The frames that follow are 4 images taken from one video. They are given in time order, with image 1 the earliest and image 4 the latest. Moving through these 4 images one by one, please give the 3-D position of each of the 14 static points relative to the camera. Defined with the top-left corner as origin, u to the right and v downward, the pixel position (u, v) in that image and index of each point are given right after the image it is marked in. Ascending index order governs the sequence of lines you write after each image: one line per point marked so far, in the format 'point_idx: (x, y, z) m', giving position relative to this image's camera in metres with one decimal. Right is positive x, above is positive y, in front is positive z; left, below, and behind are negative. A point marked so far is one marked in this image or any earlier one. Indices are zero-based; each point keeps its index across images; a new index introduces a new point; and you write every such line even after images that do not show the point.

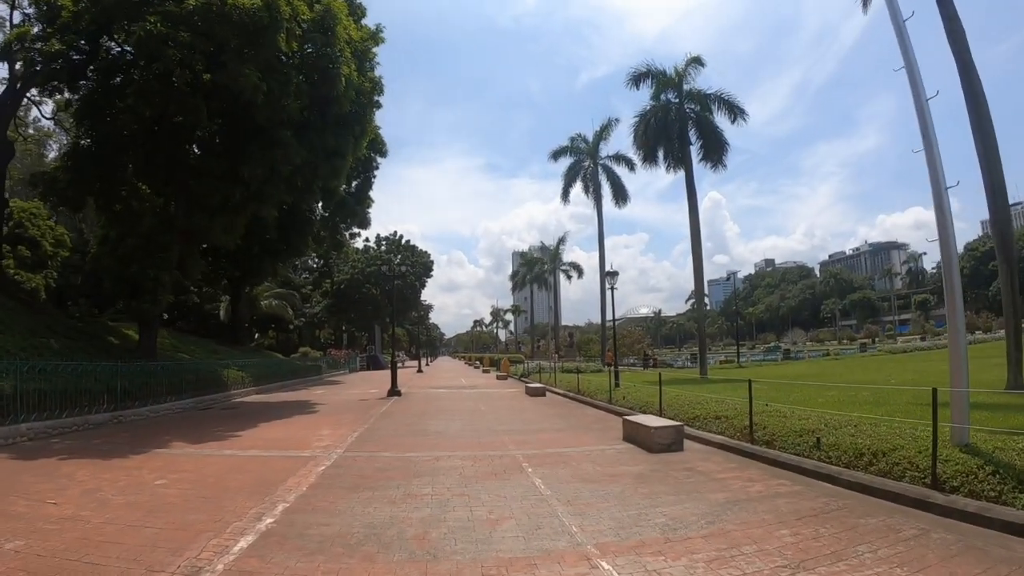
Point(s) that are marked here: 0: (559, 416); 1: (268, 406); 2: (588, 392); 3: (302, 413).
0: (+0.9, -2.5, +12.2) m
1: (-6.8, -3.3, +17.1) m
2: (+1.9, -2.7, +15.8) m
3: (-5.0, -3.0, +14.6) m
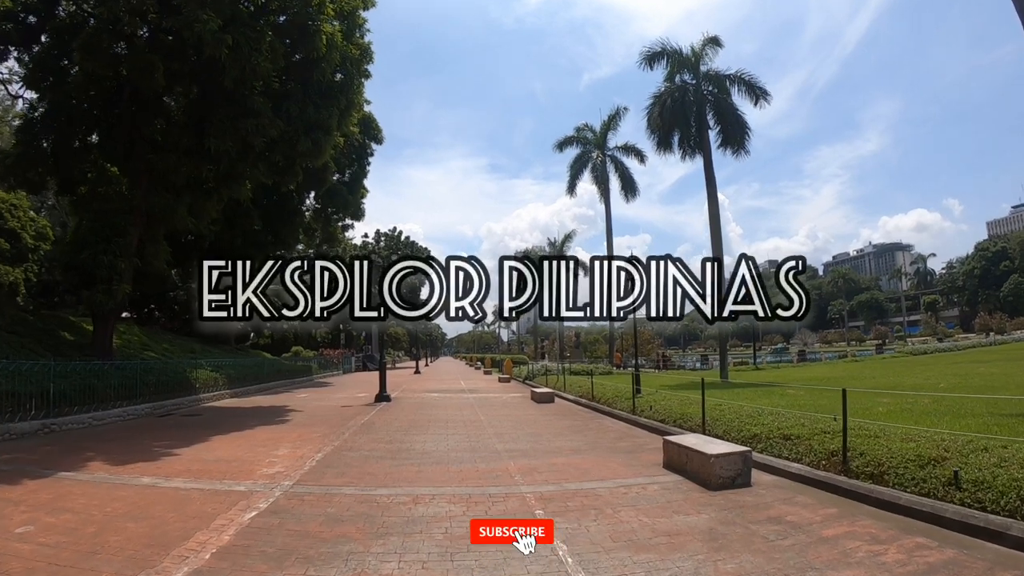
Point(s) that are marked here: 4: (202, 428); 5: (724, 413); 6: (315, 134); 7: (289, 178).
0: (+1.0, -2.3, +10.0) m
1: (-6.7, -3.0, +14.8) m
2: (+2.0, -2.4, +13.6) m
3: (-4.9, -2.7, +12.4) m
4: (-6.1, -2.8, +12.1) m
5: (+3.4, -2.0, +9.7) m
6: (-5.5, +4.3, +17.1) m
7: (-6.6, +3.2, +18.3) m
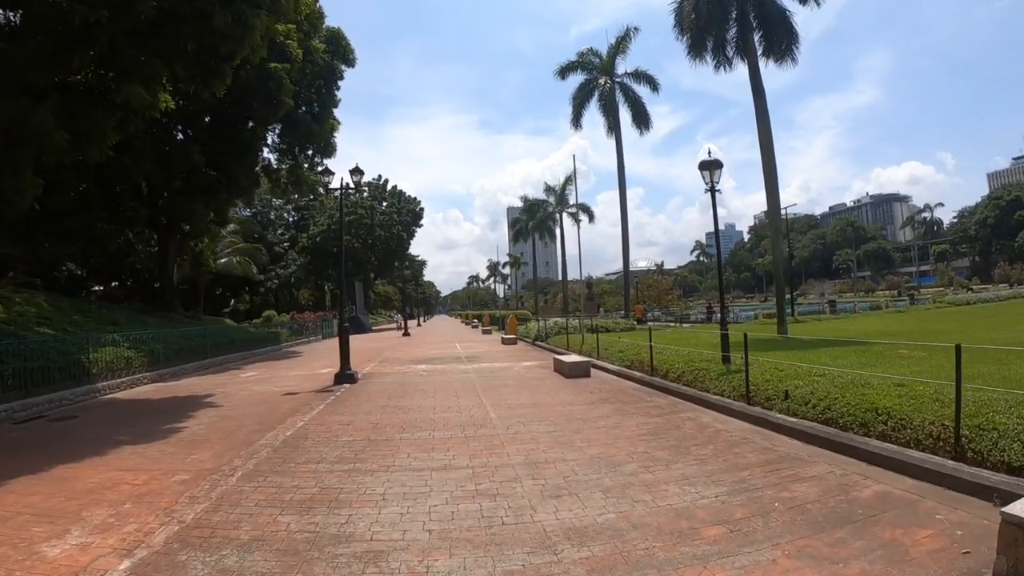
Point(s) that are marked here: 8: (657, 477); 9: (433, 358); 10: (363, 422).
0: (+1.4, -1.4, +5.3) m
1: (-6.3, -2.0, +10.2) m
2: (+2.3, -1.3, +9.0) m
3: (-4.5, -1.8, +7.7) m
4: (-5.7, -1.9, +7.5) m
5: (+3.8, -1.0, +5.1) m
6: (-5.3, +5.5, +12.0) m
7: (-6.4, +4.4, +13.2) m
8: (+1.0, -1.4, +4.4) m
9: (-2.2, -2.0, +17.1) m
10: (-1.6, -1.5, +6.6) m
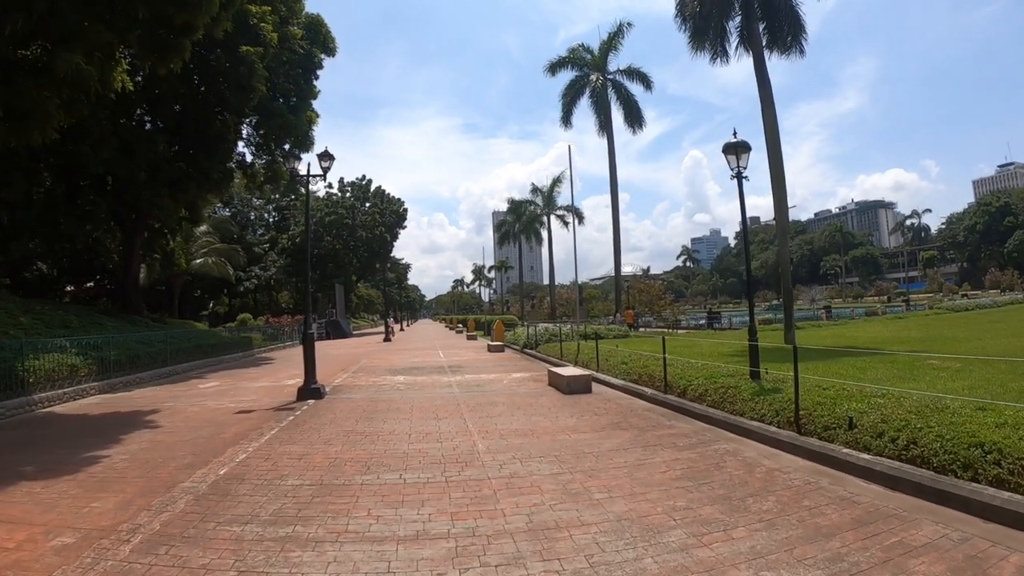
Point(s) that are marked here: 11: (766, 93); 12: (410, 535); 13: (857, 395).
0: (+1.4, -1.4, +4.0) m
1: (-6.4, -2.0, +8.7) m
2: (+2.3, -1.3, +7.7) m
3: (-4.6, -1.8, +6.3) m
4: (-5.8, -1.9, +6.0) m
5: (+3.8, -1.0, +3.8) m
6: (-5.4, +5.5, +10.6) m
7: (-6.5, +4.4, +11.8) m
8: (+1.0, -1.4, +3.1) m
9: (-2.4, -2.0, +15.8) m
10: (-1.6, -1.5, +5.3) m
11: (+7.9, +6.1, +19.2) m
12: (-0.6, -1.4, +3.4) m
13: (+3.4, -1.1, +6.2) m
